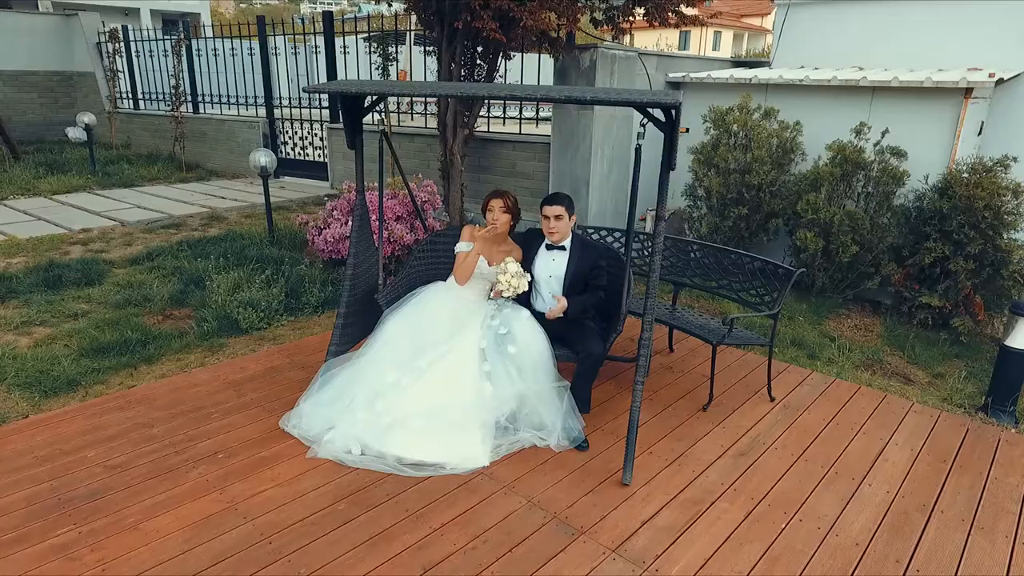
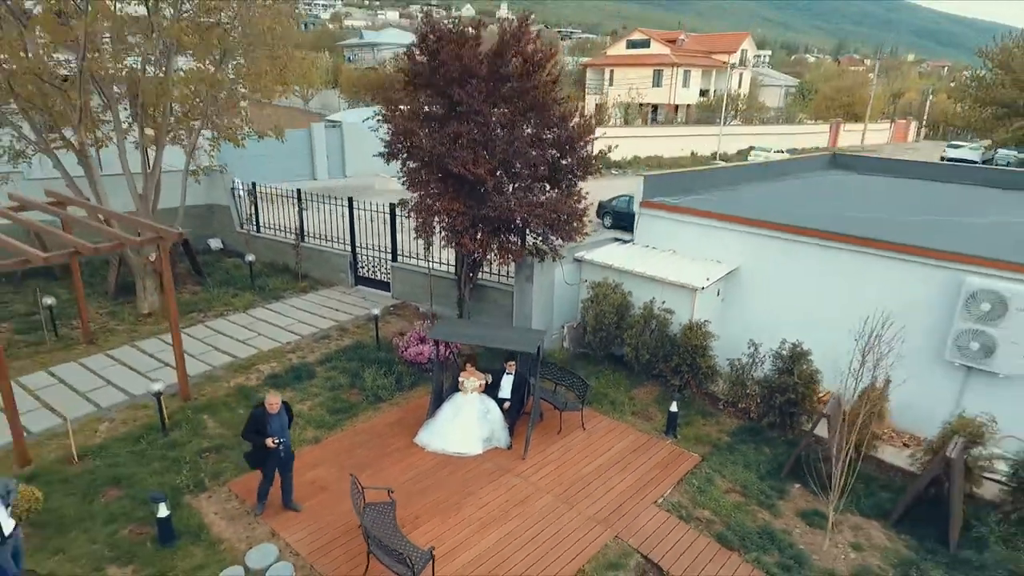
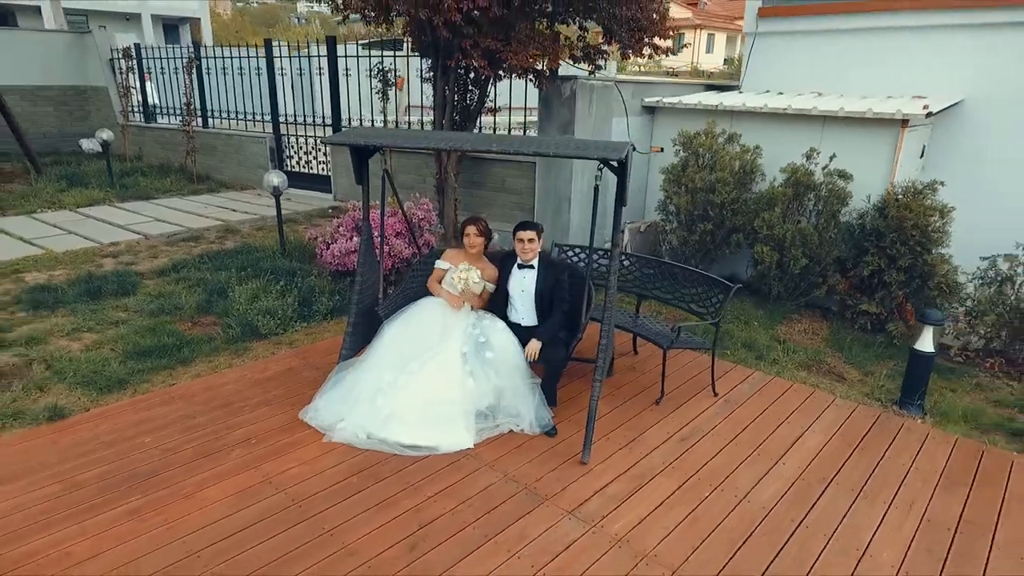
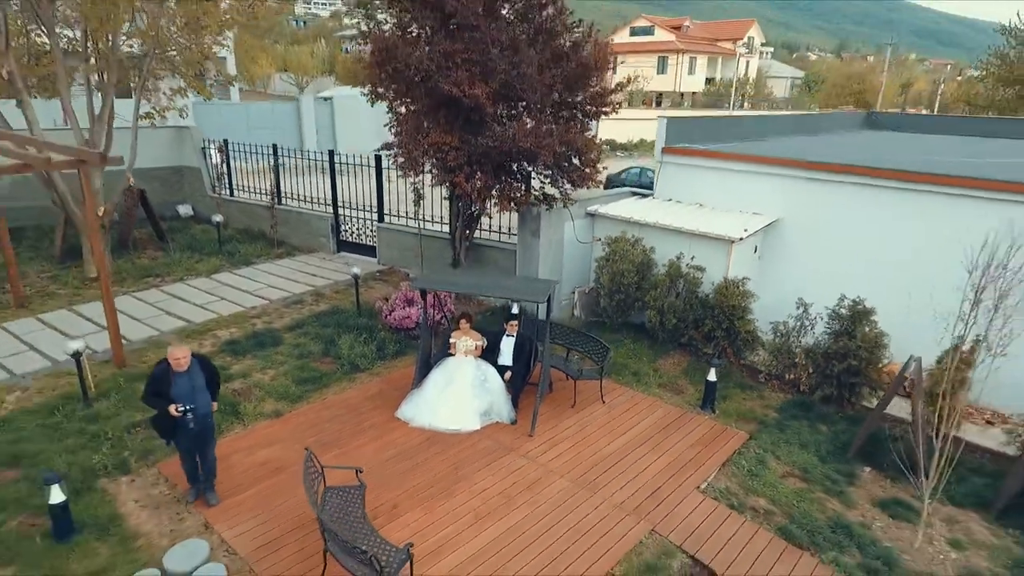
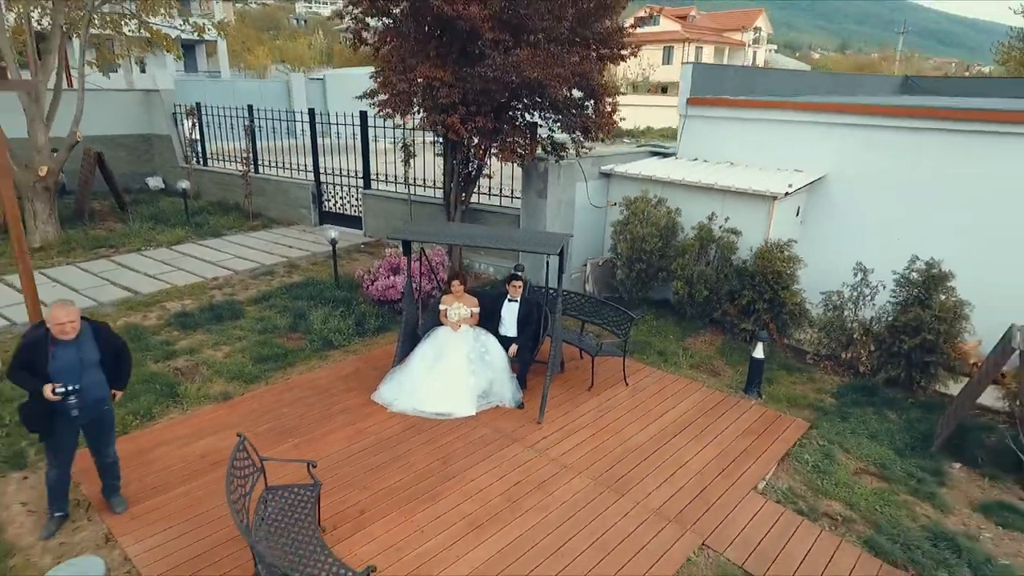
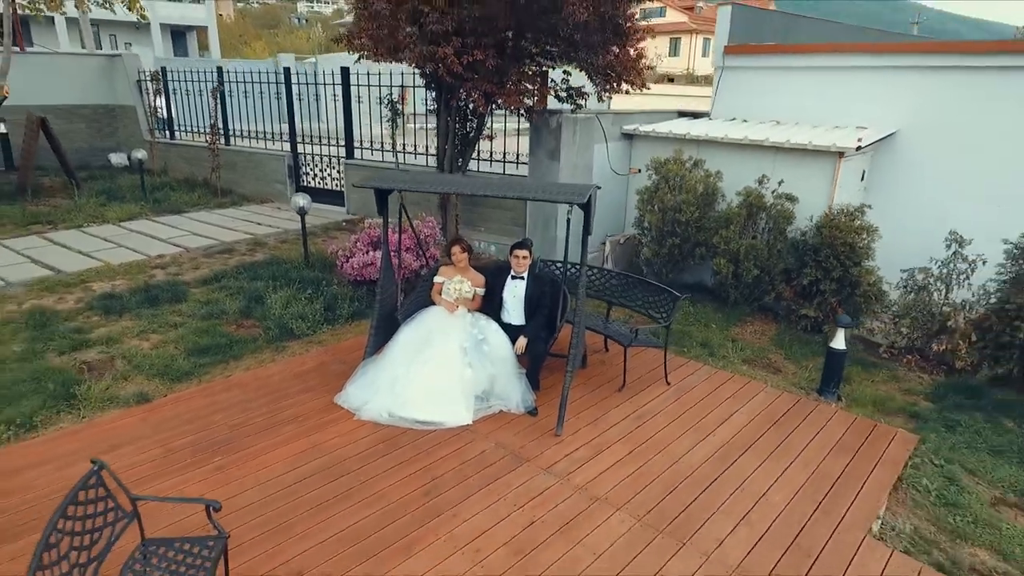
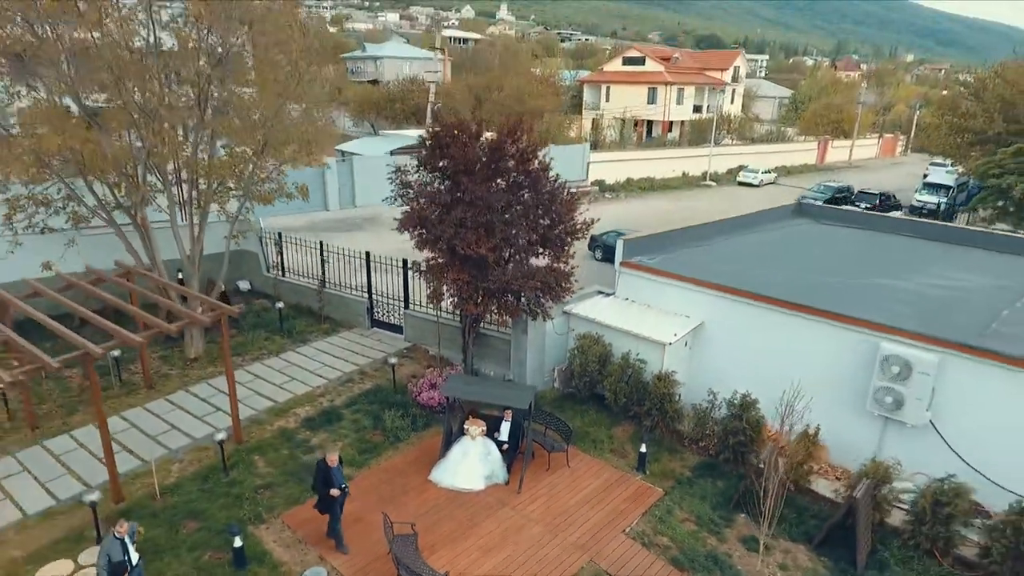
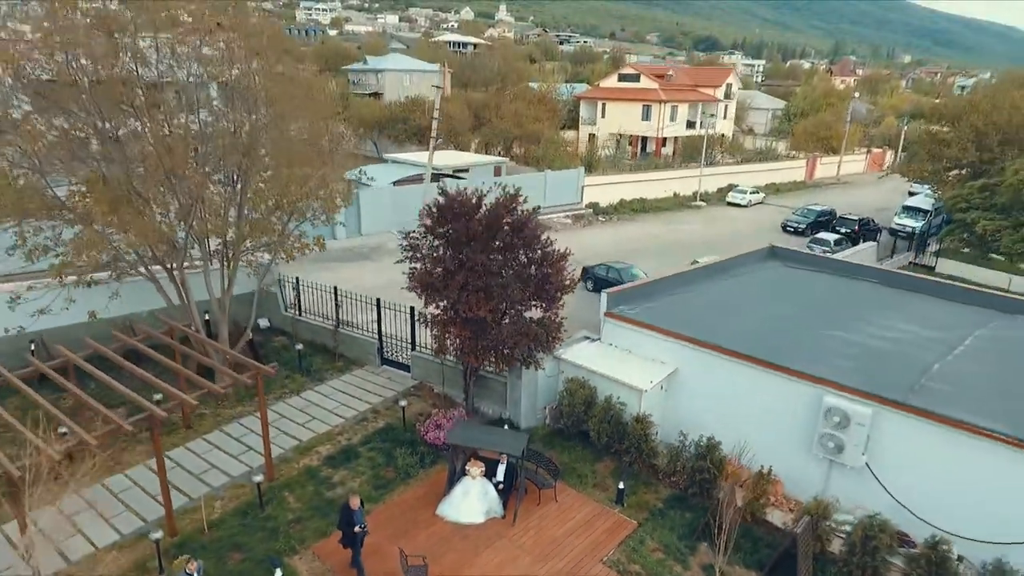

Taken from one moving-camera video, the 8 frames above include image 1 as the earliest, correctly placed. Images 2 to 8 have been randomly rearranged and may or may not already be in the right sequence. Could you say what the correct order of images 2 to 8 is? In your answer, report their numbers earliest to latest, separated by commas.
3, 6, 5, 4, 2, 7, 8
